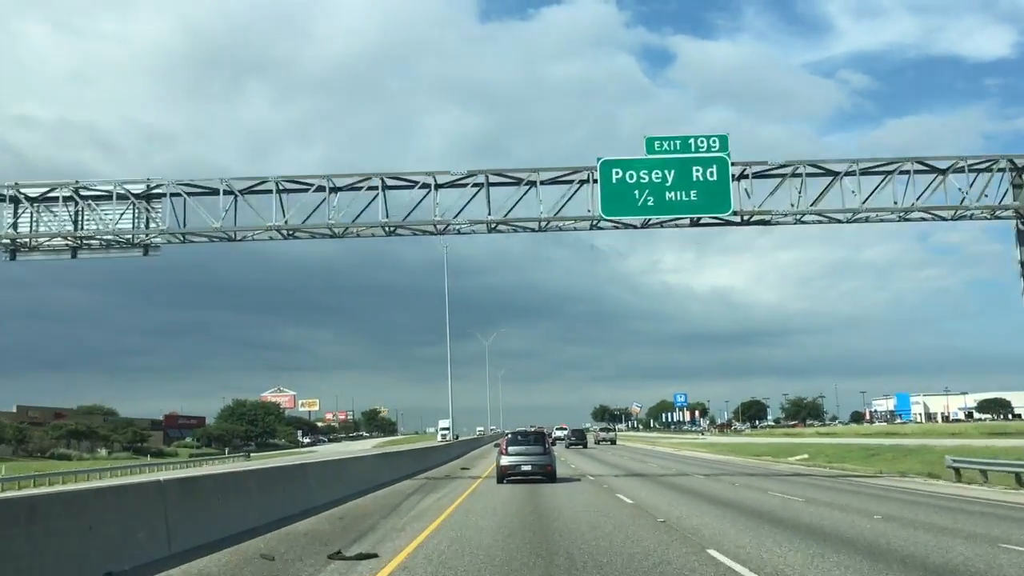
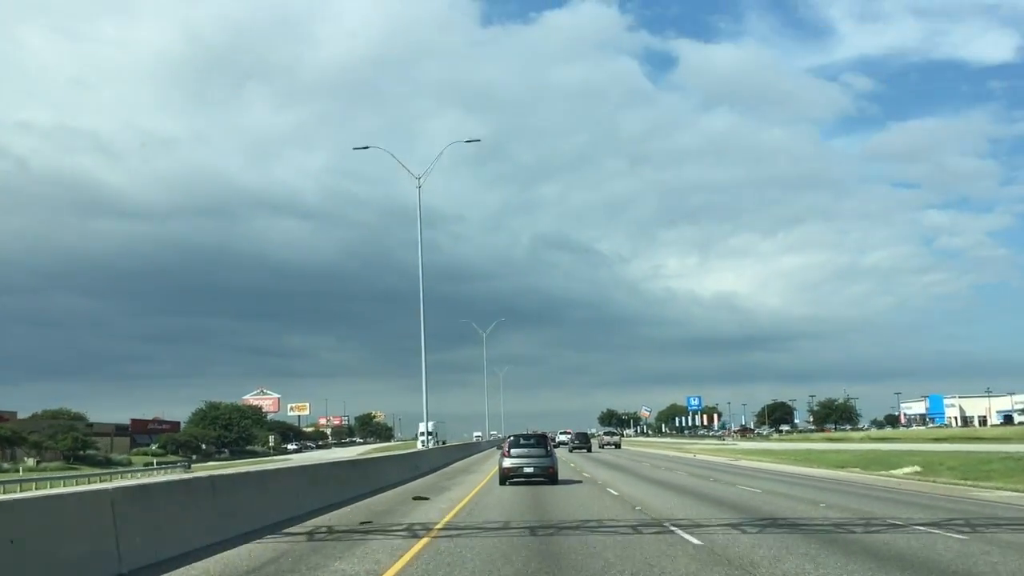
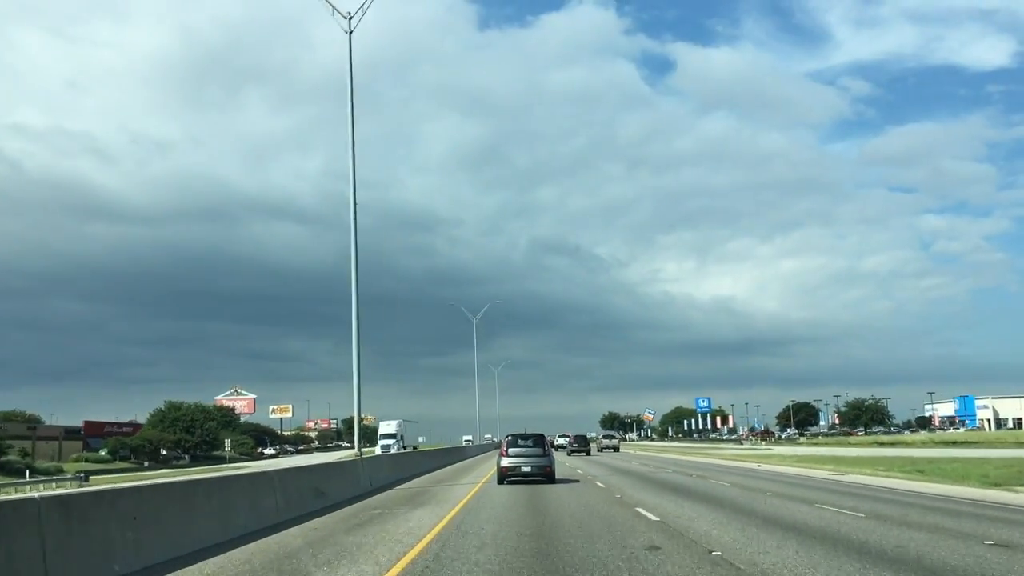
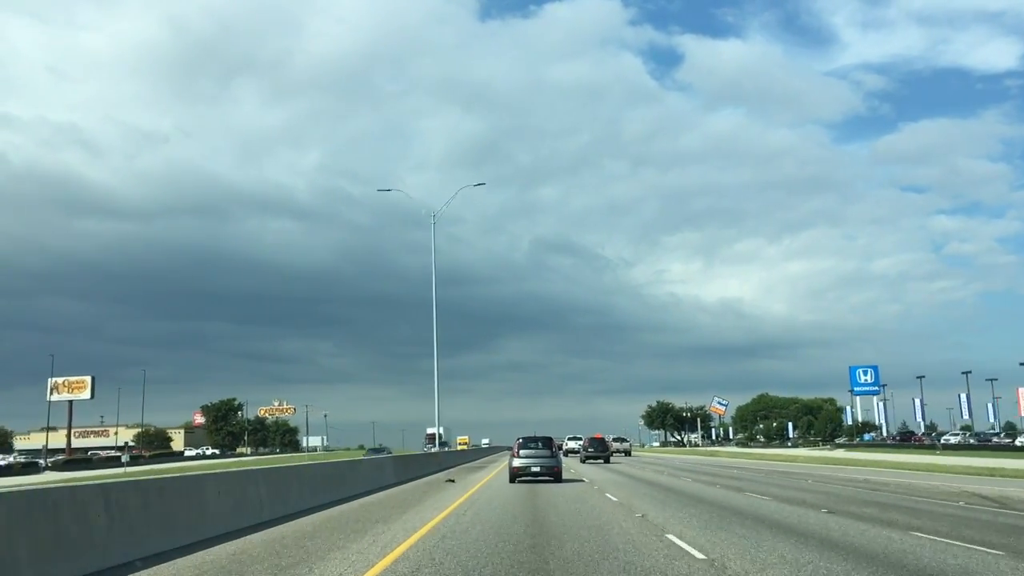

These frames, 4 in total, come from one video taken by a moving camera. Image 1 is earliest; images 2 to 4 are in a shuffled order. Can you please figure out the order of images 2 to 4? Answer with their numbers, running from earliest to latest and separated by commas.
2, 3, 4
